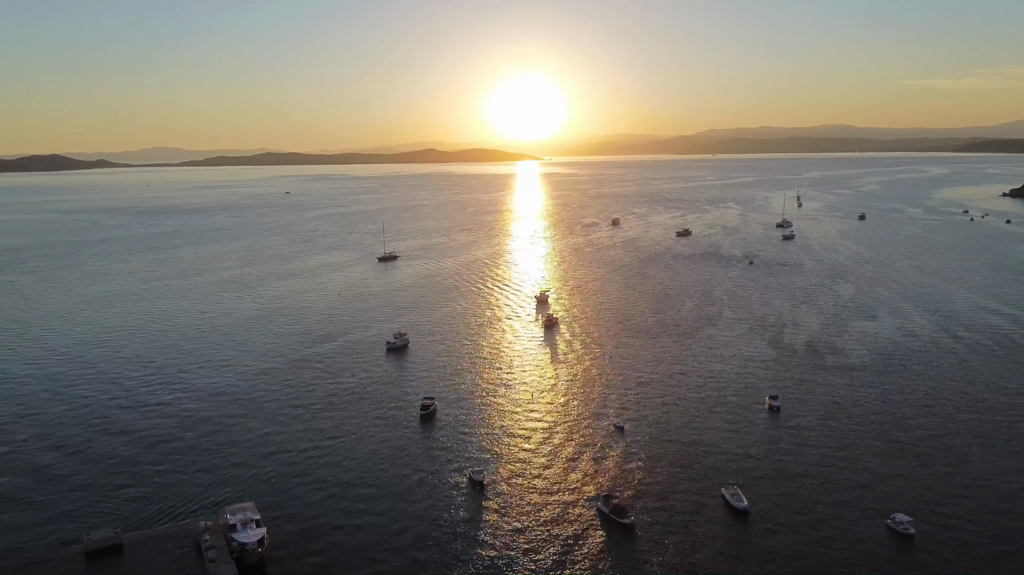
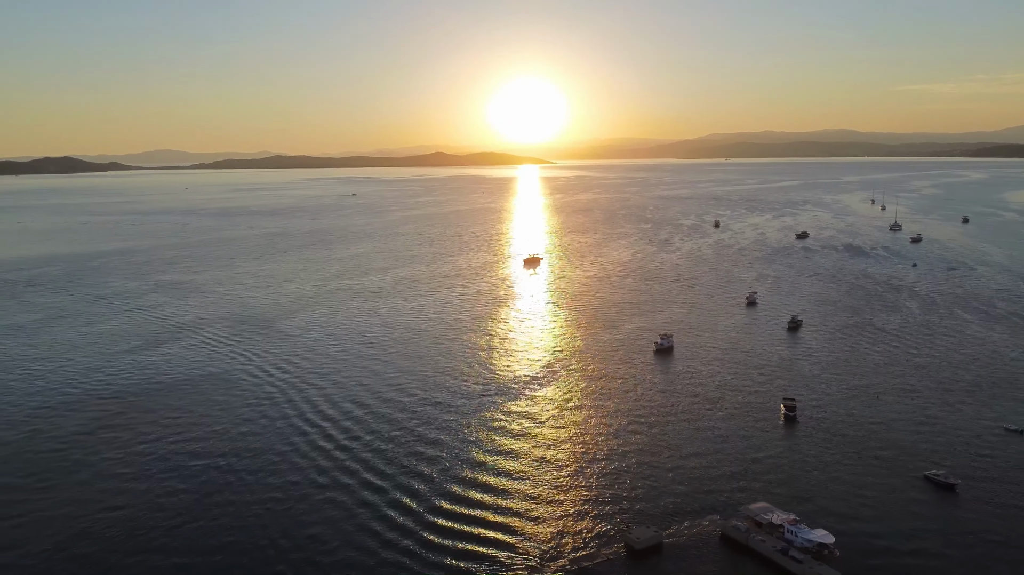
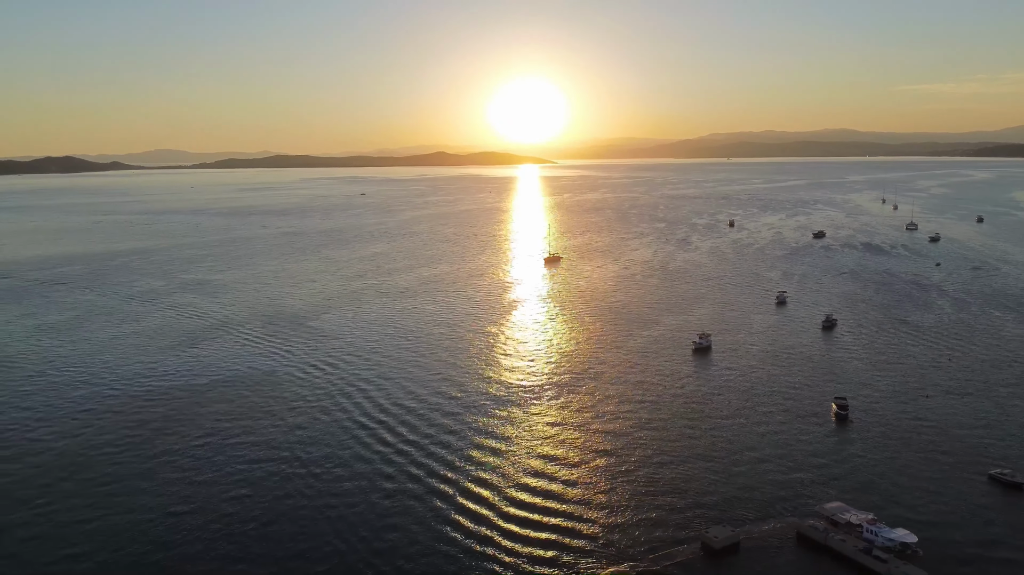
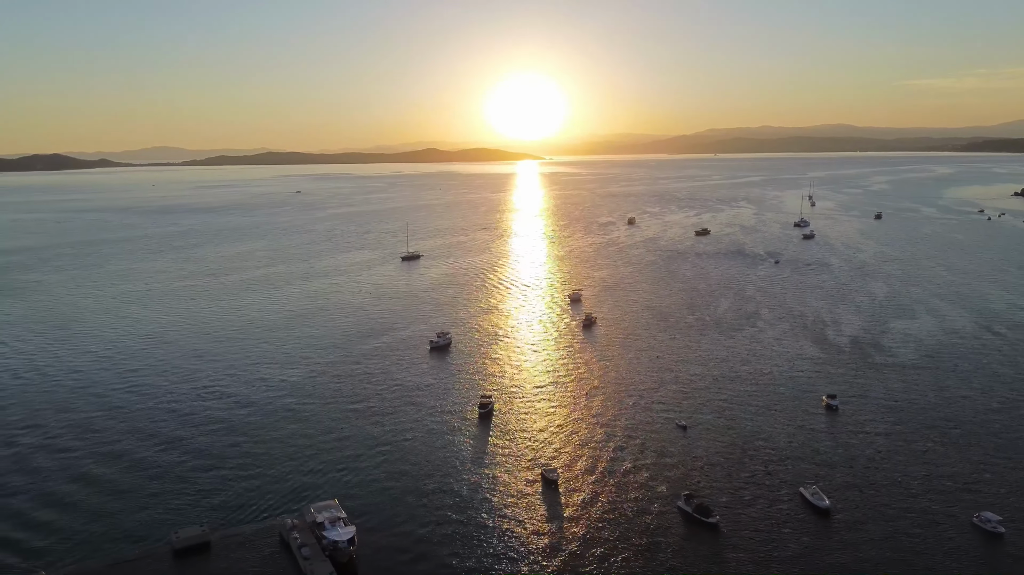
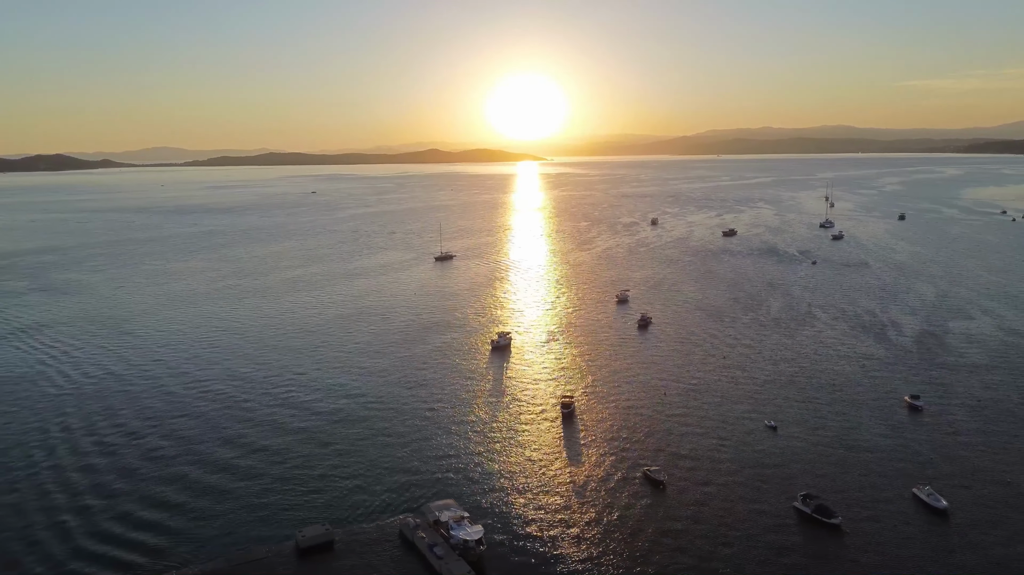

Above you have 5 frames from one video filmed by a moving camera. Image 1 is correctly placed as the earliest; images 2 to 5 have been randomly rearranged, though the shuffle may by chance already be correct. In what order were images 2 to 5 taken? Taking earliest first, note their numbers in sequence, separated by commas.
4, 5, 2, 3
